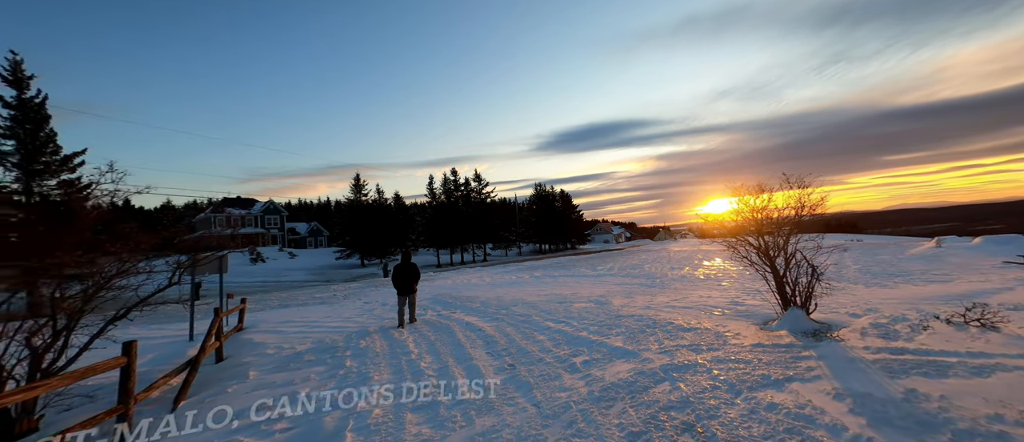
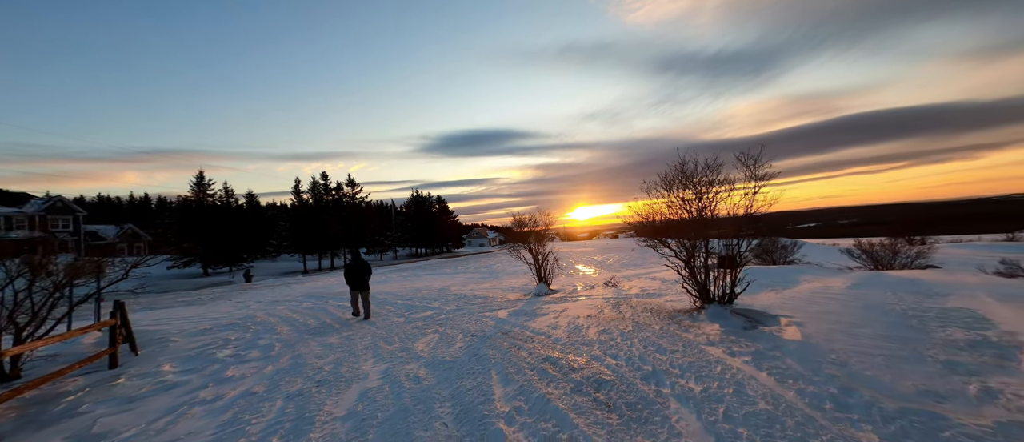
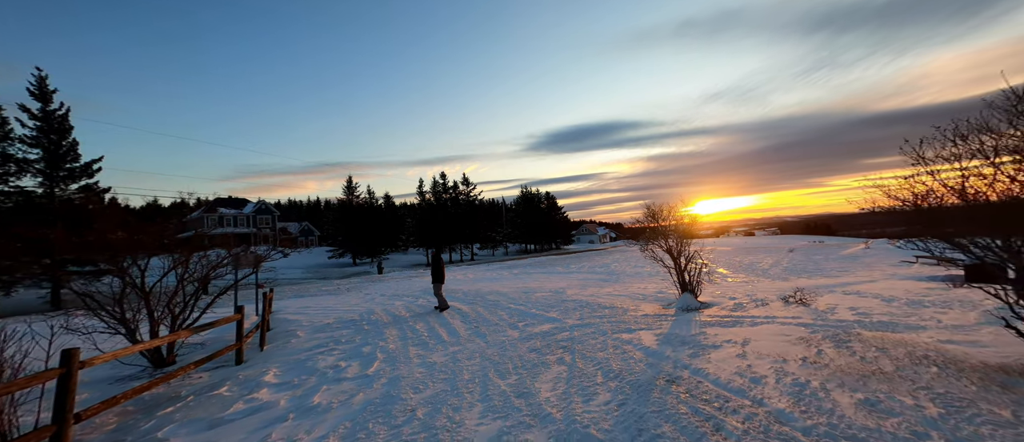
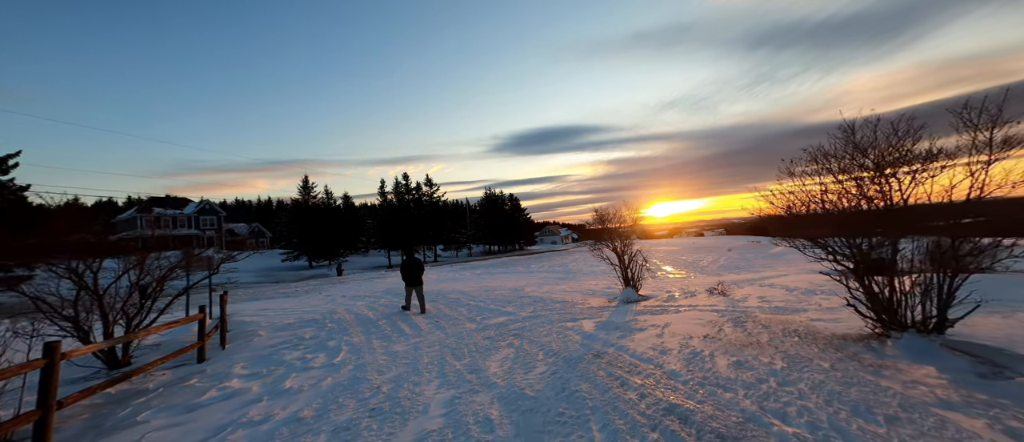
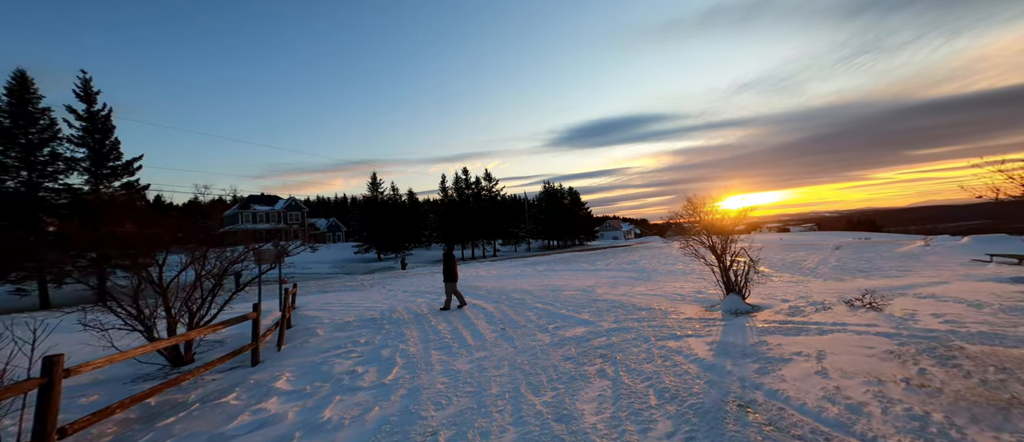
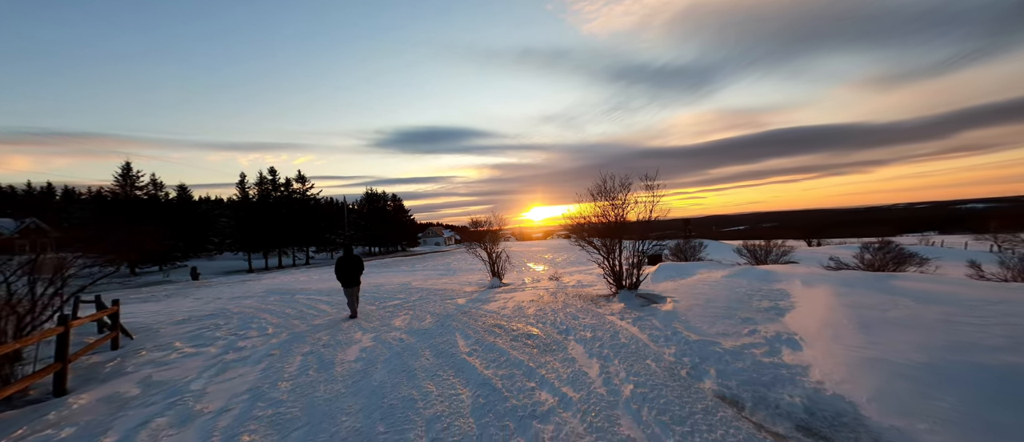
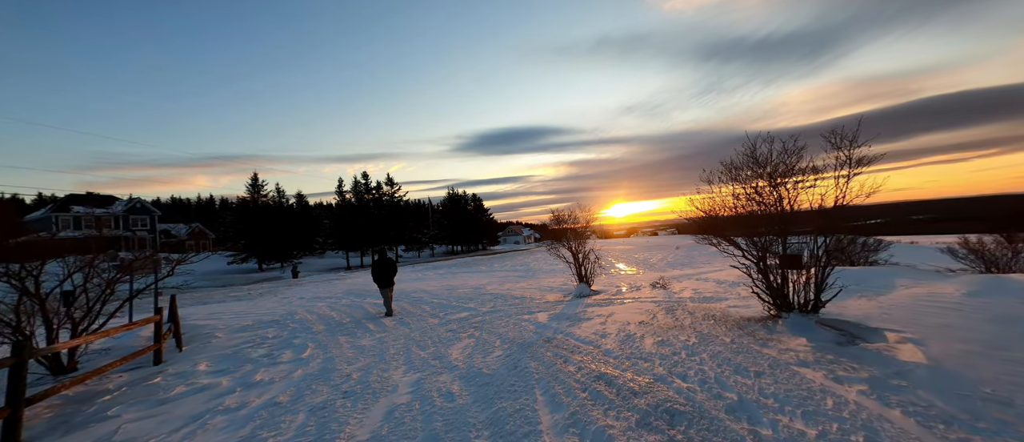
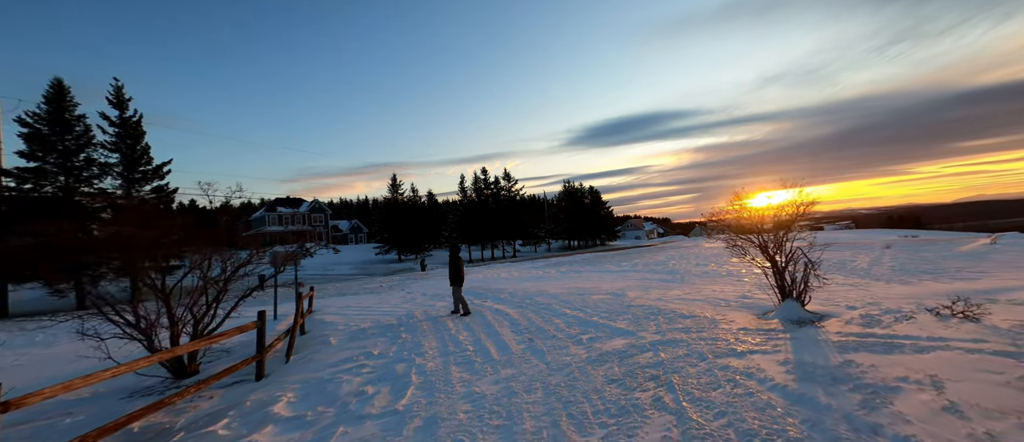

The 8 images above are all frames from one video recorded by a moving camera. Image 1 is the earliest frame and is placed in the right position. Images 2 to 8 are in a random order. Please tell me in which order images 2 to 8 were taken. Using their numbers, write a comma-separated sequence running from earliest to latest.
8, 5, 3, 4, 7, 2, 6
